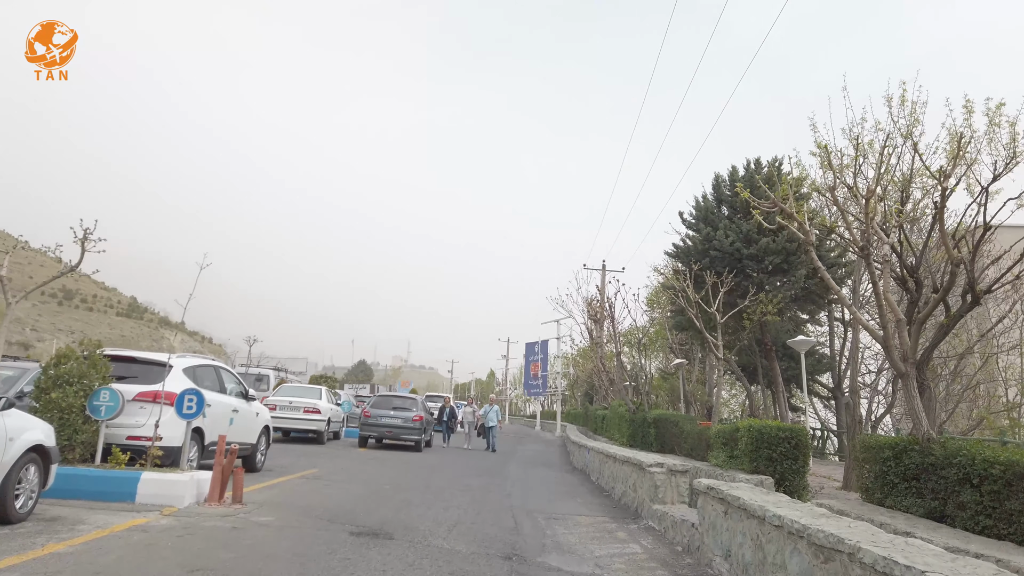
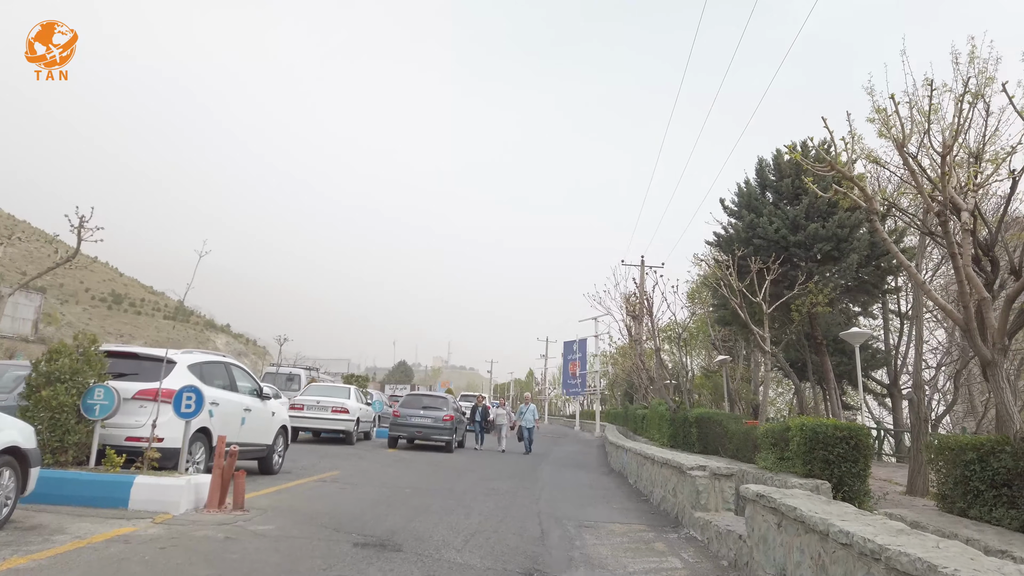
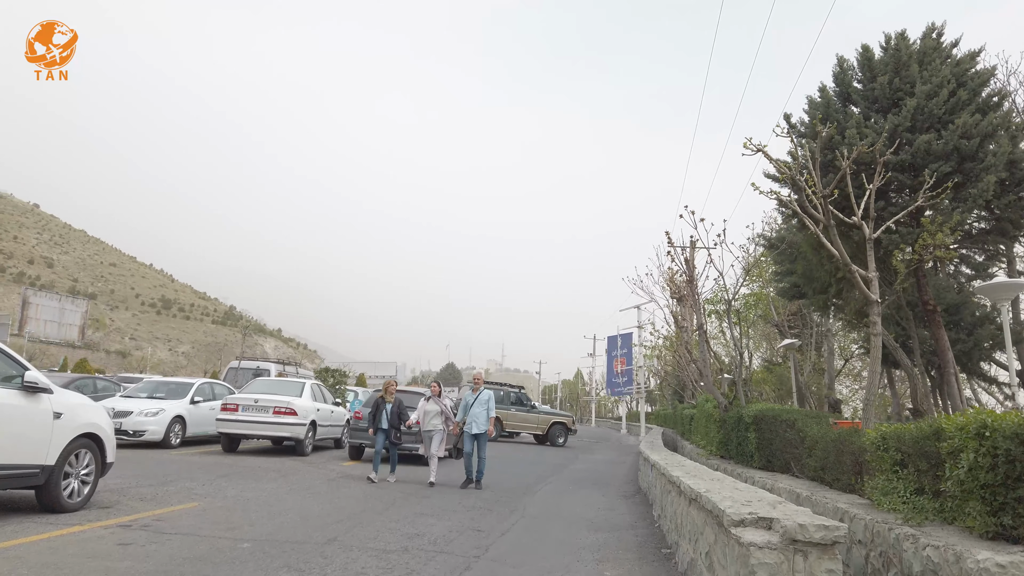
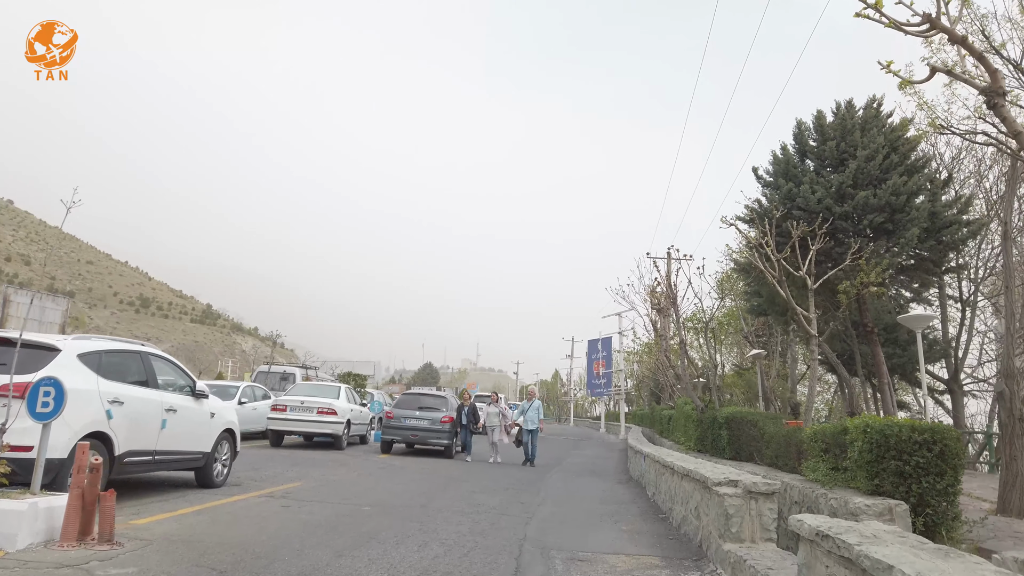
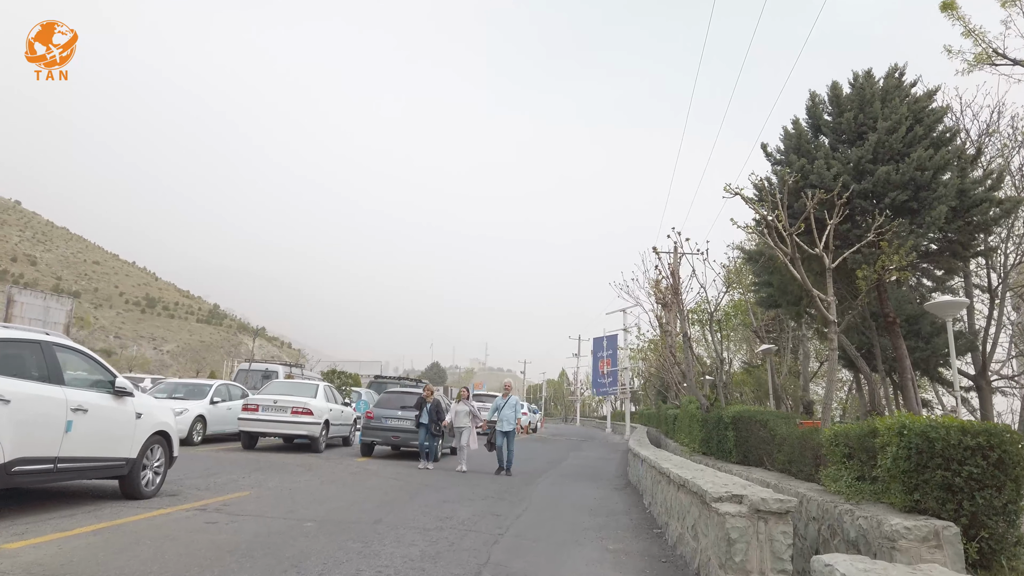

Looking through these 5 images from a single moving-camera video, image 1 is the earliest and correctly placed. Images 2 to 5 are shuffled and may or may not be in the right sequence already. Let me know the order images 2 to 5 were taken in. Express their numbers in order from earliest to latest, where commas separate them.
2, 4, 5, 3
